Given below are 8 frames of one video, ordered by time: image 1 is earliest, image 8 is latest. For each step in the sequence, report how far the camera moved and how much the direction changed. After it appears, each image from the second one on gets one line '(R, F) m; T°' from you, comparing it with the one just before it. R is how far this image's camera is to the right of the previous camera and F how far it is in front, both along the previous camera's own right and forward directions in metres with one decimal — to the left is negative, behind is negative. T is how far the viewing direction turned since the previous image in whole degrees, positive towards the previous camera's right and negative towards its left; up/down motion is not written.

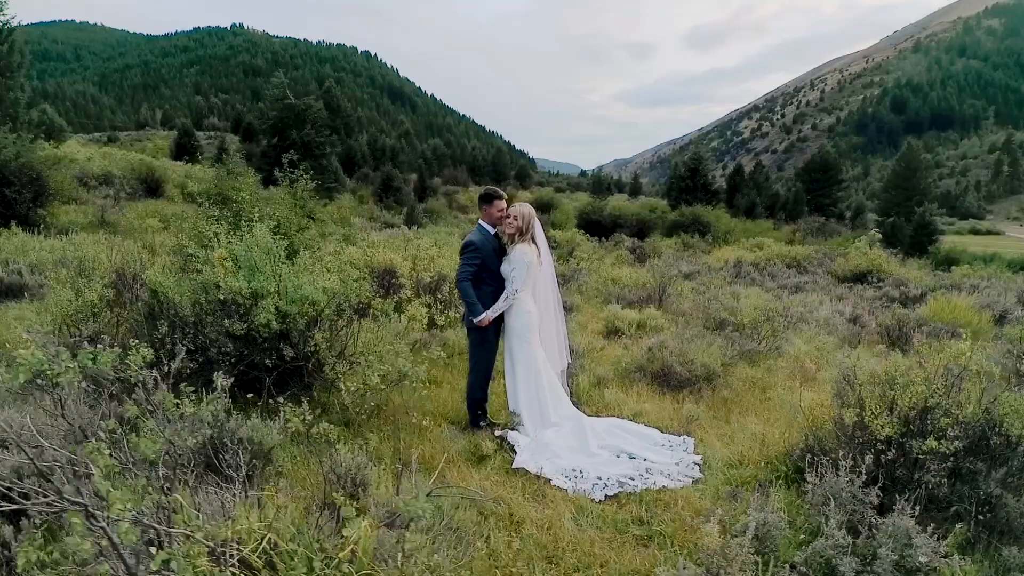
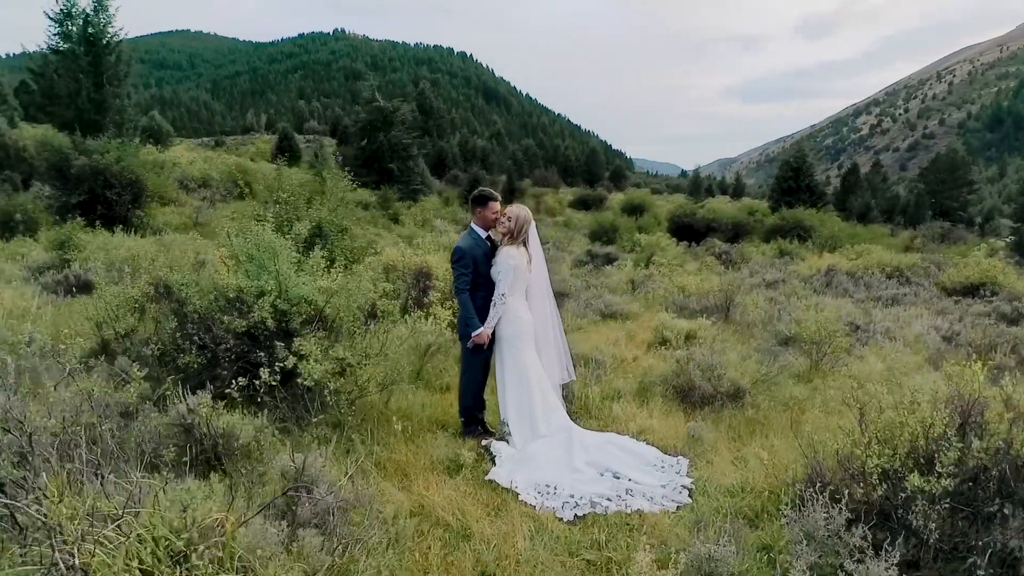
(+0.6, +0.2) m; -8°
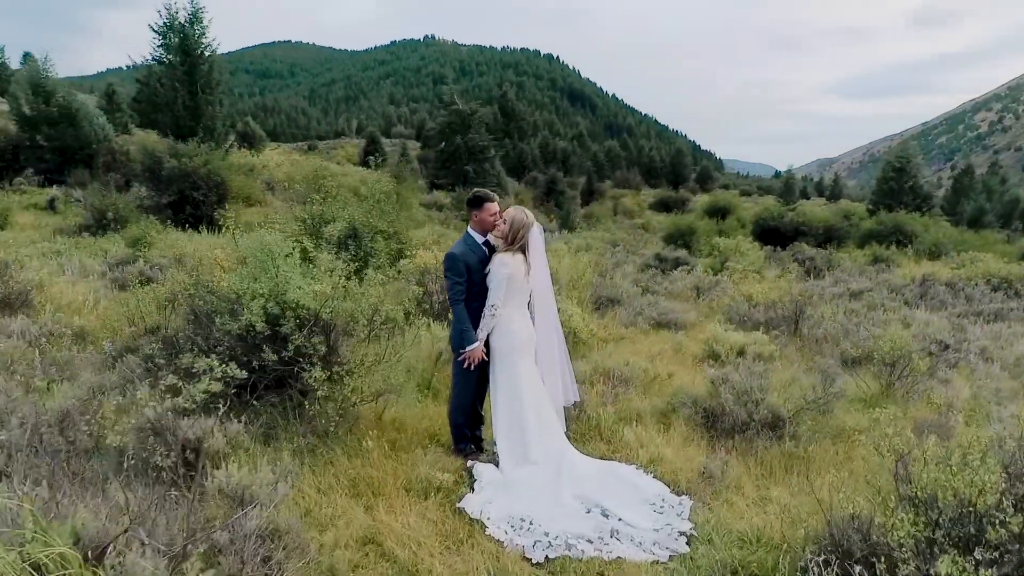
(+0.5, +0.4) m; -7°
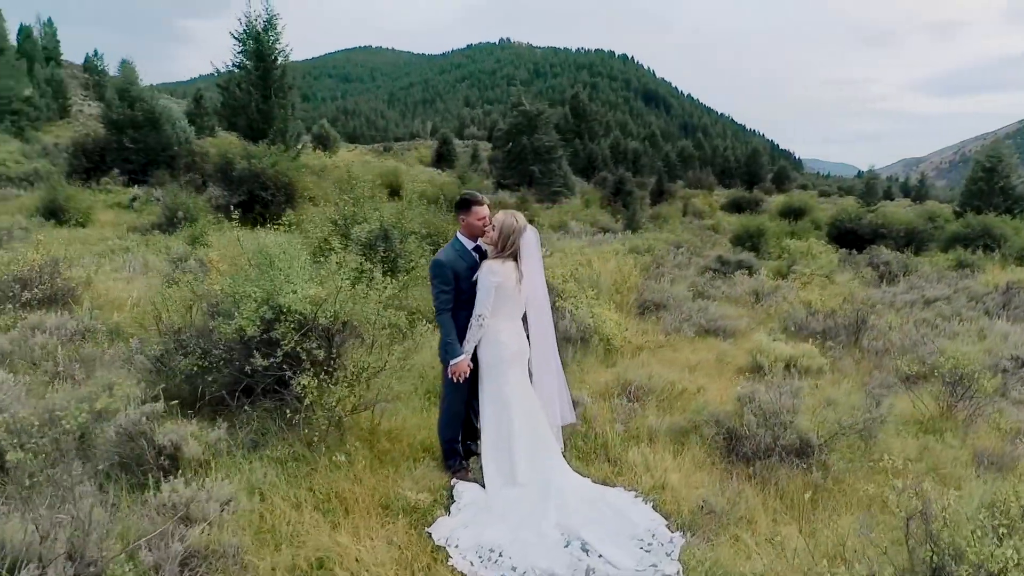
(+0.5, +0.3) m; -6°
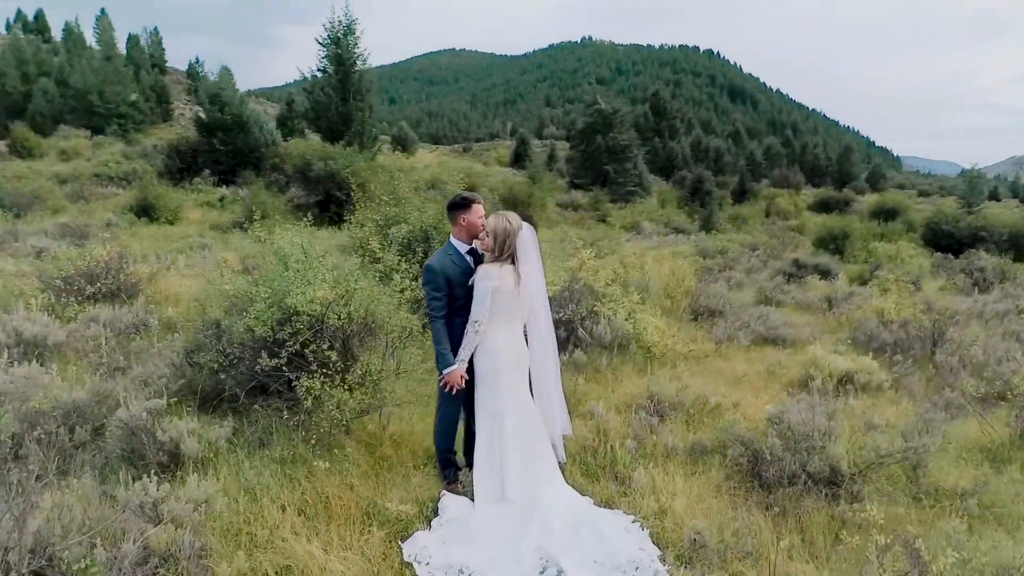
(+0.5, +0.2) m; -7°
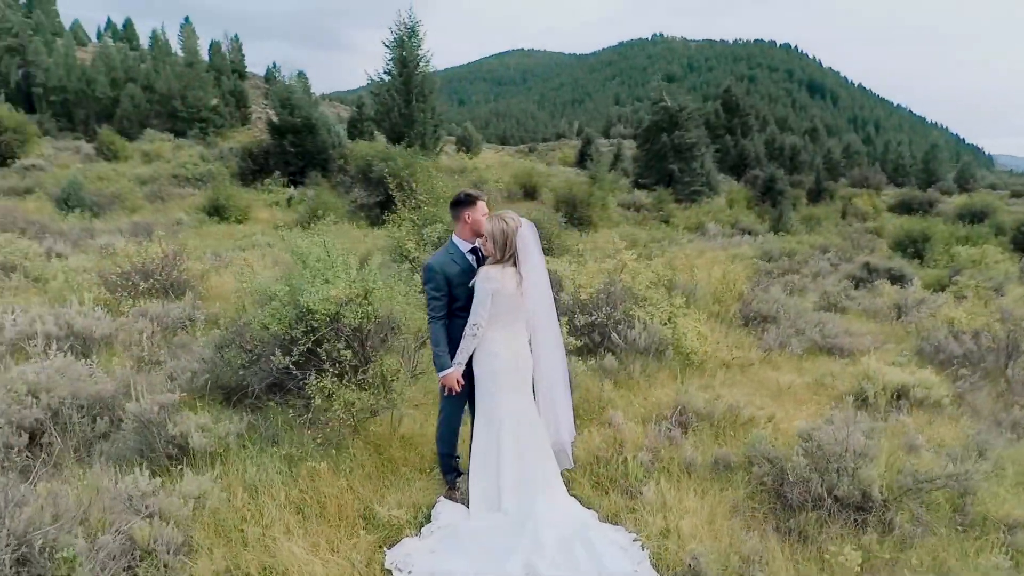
(+0.4, +0.2) m; -6°
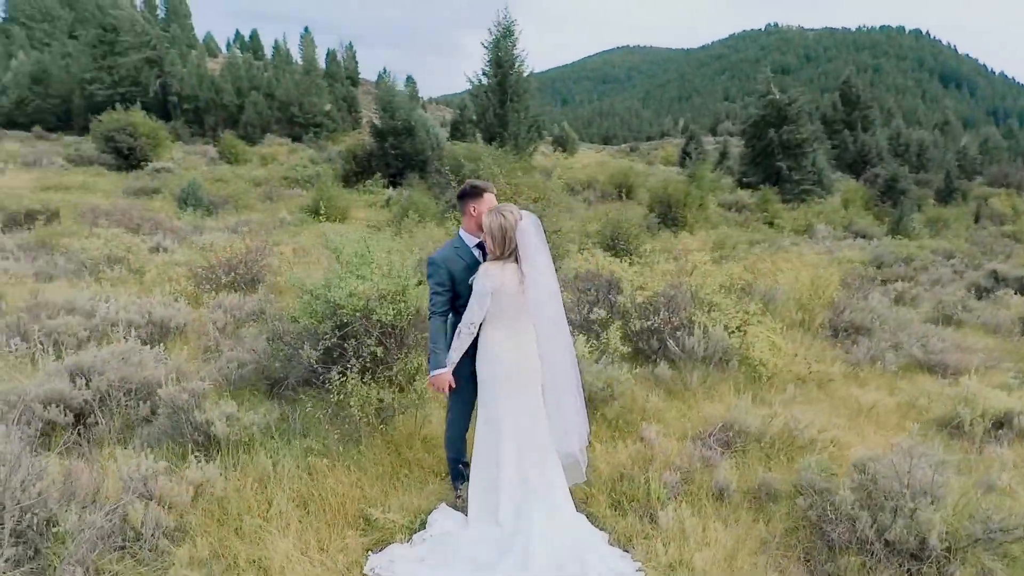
(+0.5, +0.3) m; -9°
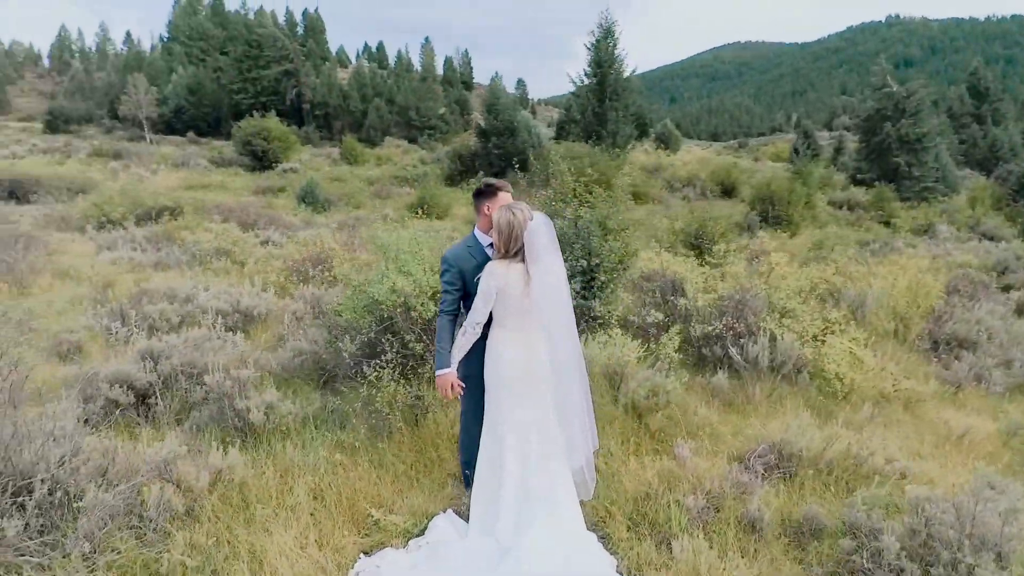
(+0.5, +0.2) m; -10°
